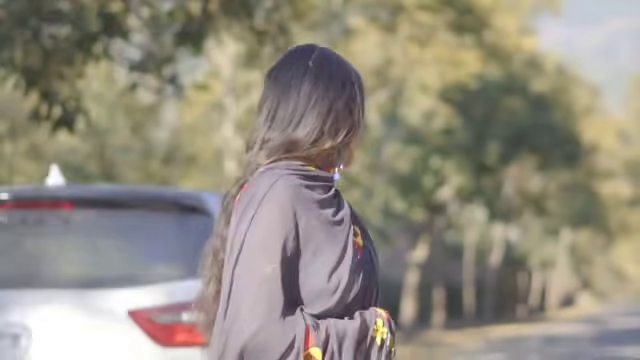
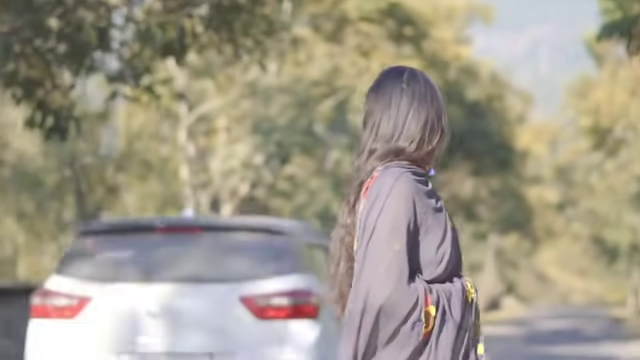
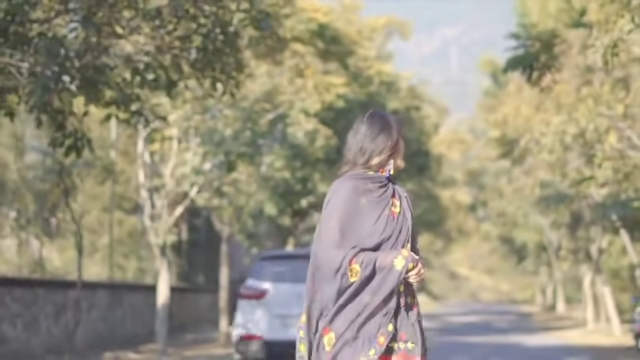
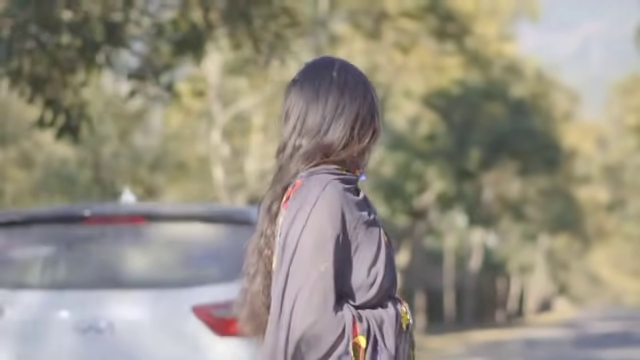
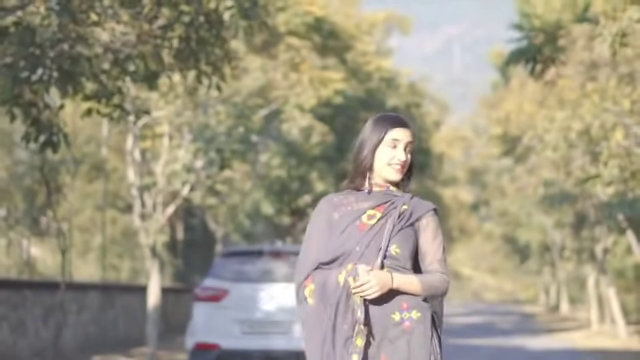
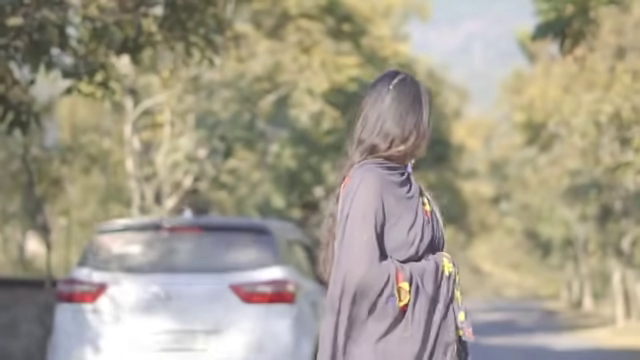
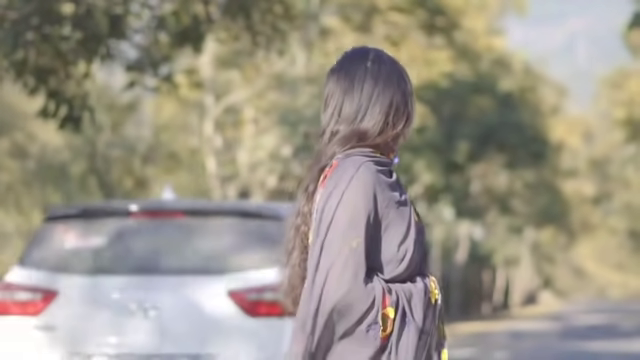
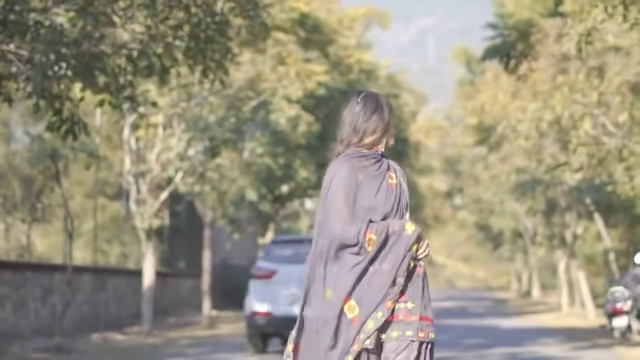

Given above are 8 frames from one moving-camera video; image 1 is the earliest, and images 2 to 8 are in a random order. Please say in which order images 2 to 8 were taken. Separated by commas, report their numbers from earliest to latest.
4, 7, 2, 6, 5, 3, 8
